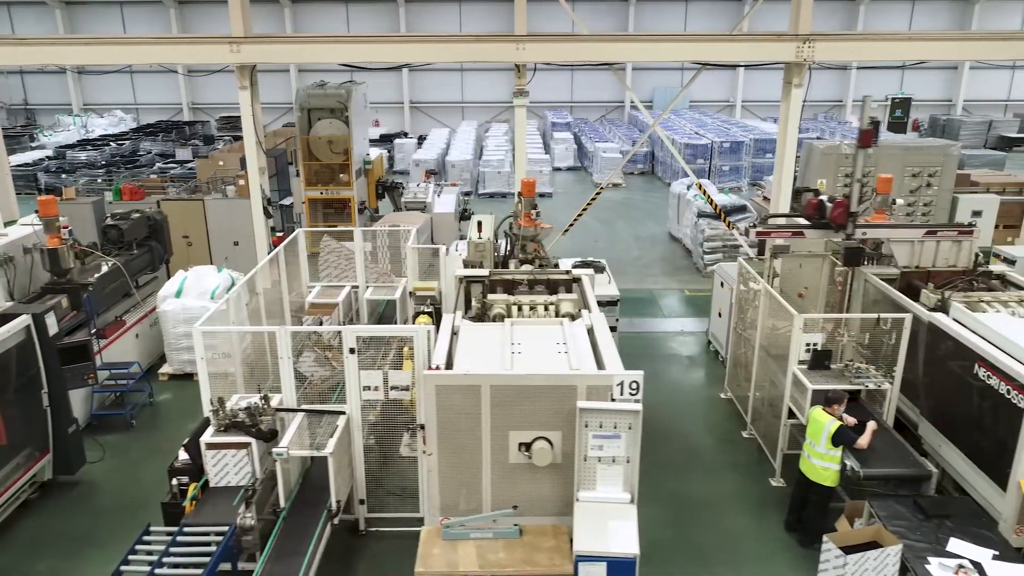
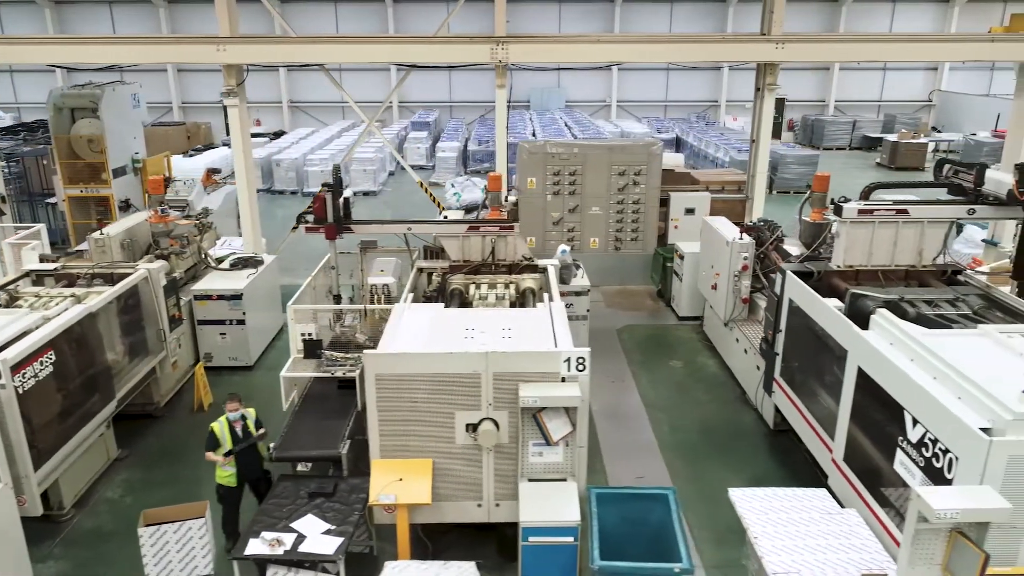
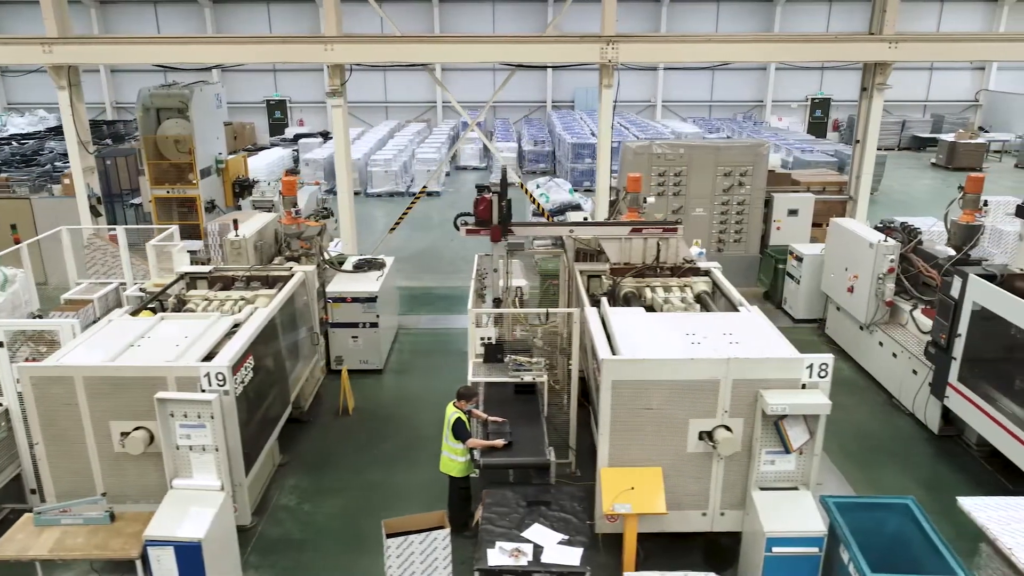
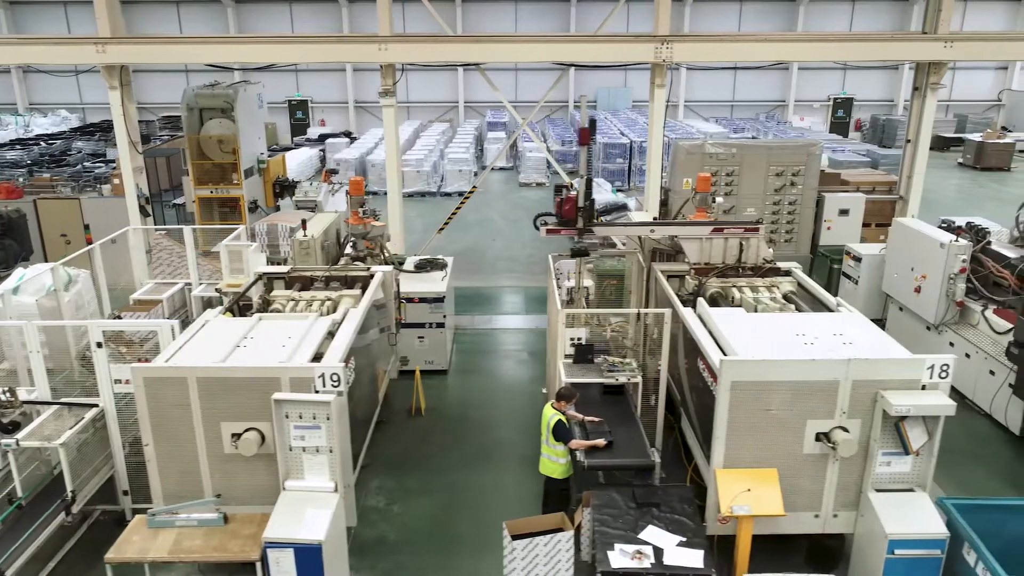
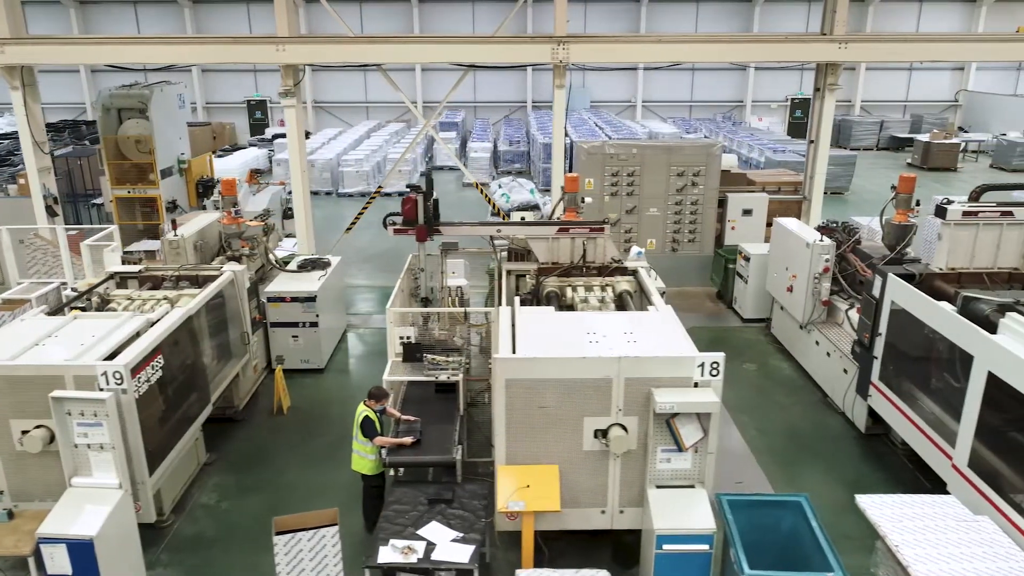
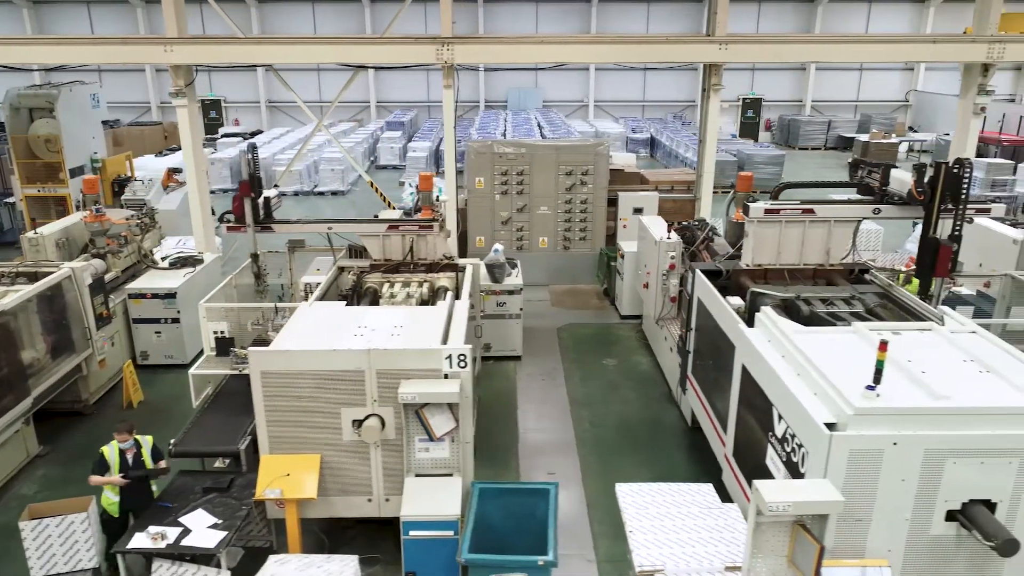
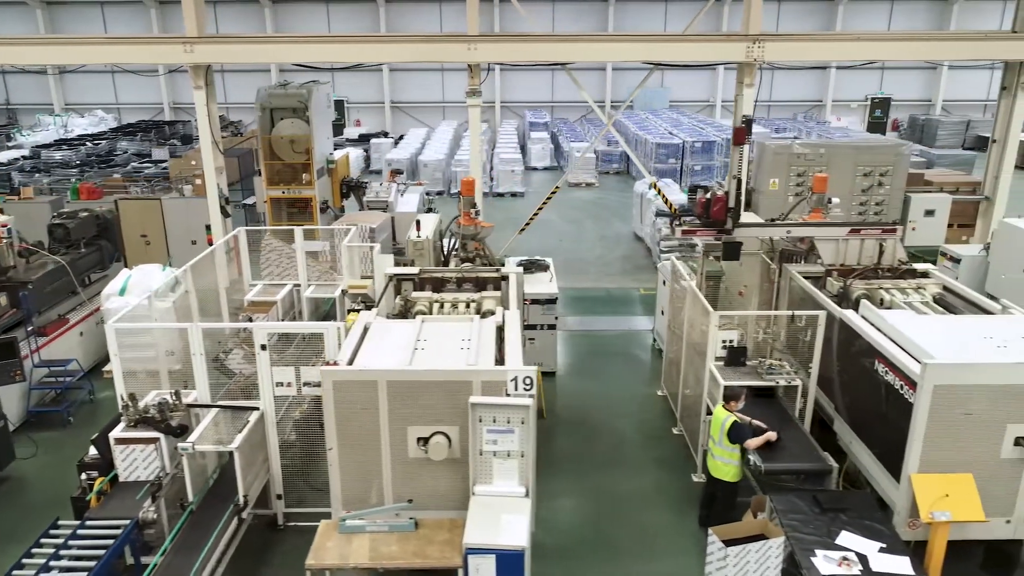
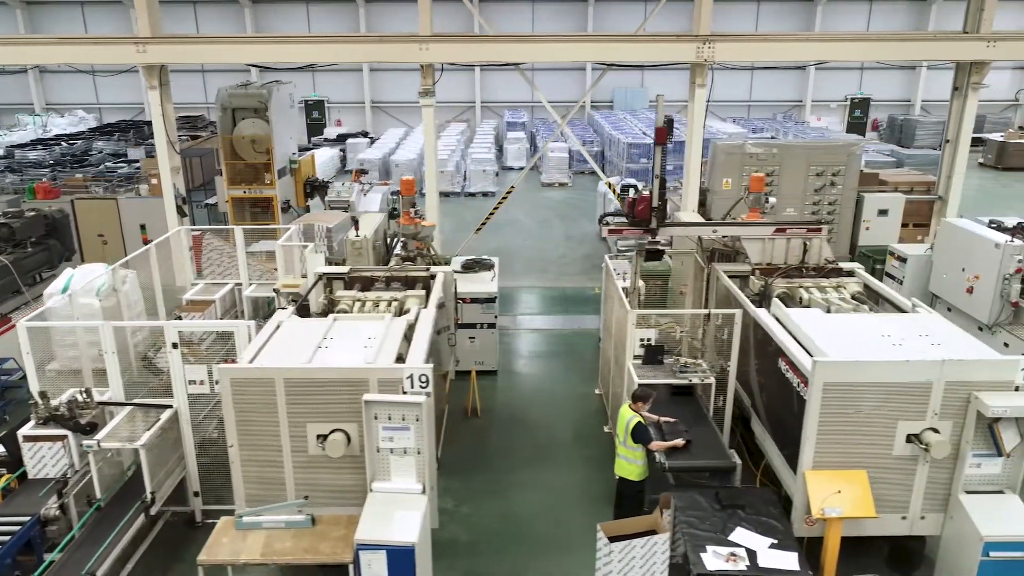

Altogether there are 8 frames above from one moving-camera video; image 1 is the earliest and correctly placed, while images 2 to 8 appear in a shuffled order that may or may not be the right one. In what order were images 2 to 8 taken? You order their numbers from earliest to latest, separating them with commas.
7, 8, 4, 3, 5, 2, 6
